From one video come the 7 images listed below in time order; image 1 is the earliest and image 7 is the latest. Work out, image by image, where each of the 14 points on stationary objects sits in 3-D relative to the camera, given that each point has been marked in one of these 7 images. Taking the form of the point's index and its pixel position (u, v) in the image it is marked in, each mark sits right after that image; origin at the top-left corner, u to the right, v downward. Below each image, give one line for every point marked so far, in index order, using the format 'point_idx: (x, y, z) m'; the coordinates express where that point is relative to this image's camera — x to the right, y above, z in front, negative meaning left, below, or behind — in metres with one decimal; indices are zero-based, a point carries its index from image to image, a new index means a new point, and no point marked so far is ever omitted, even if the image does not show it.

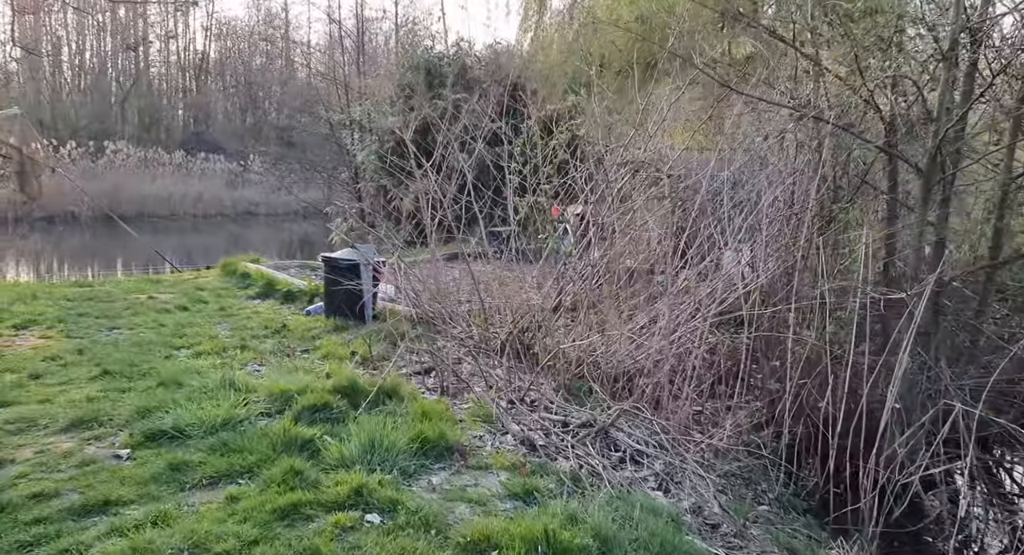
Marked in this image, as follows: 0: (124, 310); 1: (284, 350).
0: (-3.3, -0.3, +7.6) m
1: (-1.6, -0.5, +6.1) m
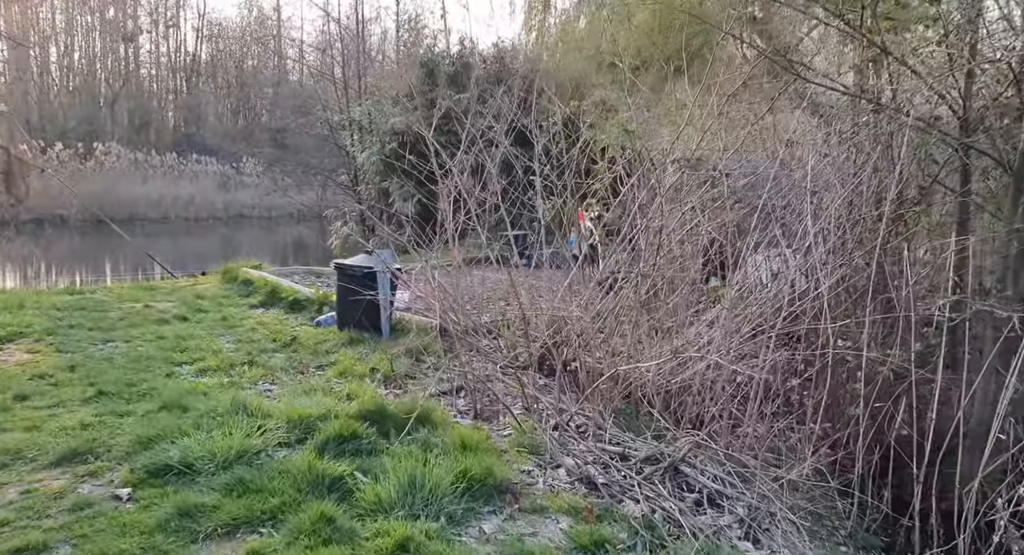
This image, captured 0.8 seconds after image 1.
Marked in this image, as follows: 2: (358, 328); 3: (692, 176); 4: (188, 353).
0: (-3.1, -0.3, +7.1) m
1: (-1.3, -0.5, +5.6) m
2: (-1.1, -0.4, +6.4) m
3: (+1.1, +0.6, +5.3) m
4: (-2.1, -0.5, +5.9) m
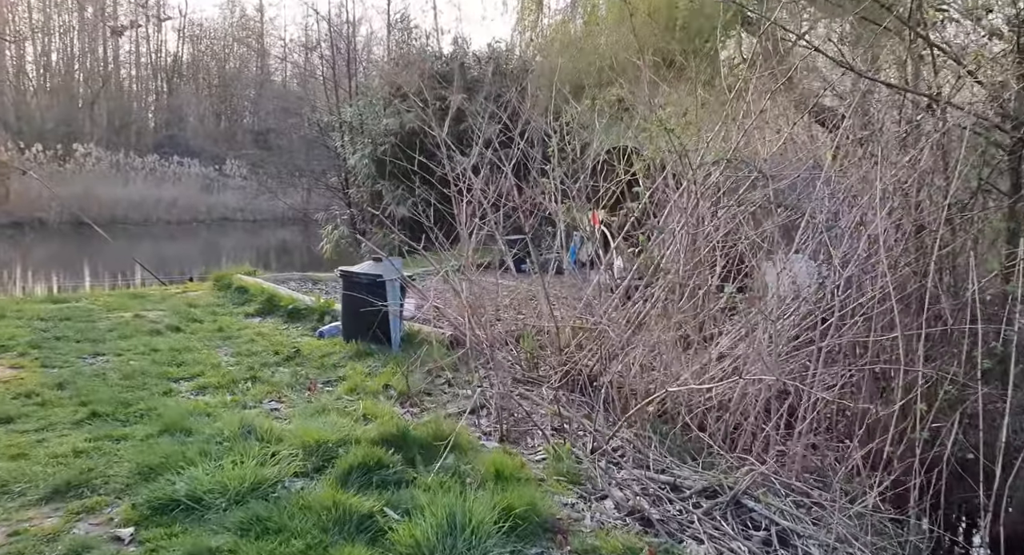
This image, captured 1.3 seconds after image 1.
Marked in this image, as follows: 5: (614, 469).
0: (-3.0, -0.4, +6.6) m
1: (-1.2, -0.6, +5.2) m
2: (-1.0, -0.4, +6.0) m
3: (+1.2, +0.5, +5.0) m
4: (-2.0, -0.6, +5.5) m
5: (+0.4, -0.8, +3.8) m
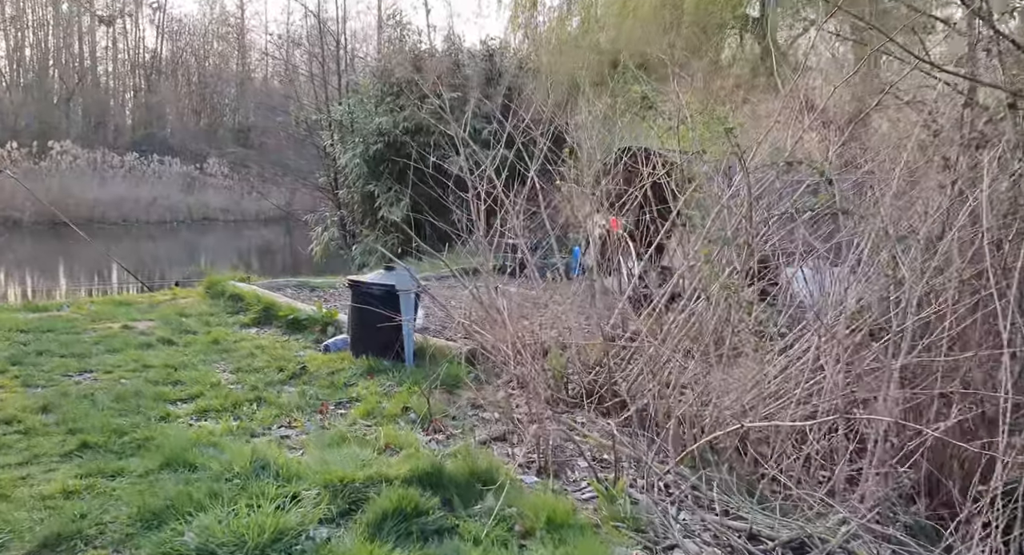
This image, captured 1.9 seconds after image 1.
0: (-2.9, -0.5, +6.2) m
1: (-1.1, -0.7, +4.7) m
2: (-0.9, -0.5, +5.6) m
3: (+1.4, +0.5, +4.6) m
4: (-1.9, -0.6, +5.0) m
5: (+0.6, -0.9, +3.4) m
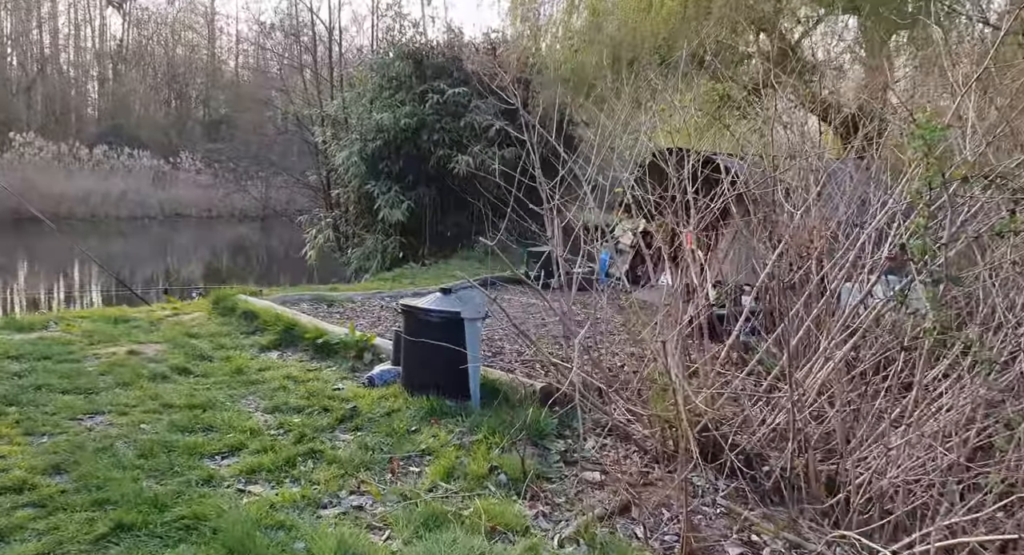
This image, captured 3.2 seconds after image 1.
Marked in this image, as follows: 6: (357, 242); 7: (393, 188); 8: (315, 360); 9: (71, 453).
0: (-2.5, -0.6, +5.4) m
1: (-0.6, -0.8, +4.0) m
2: (-0.4, -0.6, +4.8) m
3: (+1.8, +0.3, +3.9) m
4: (-1.4, -0.8, +4.3) m
5: (+1.1, -1.1, +2.8) m
6: (-2.7, +0.6, +15.3) m
7: (-1.9, +1.4, +14.2) m
8: (-1.3, -0.6, +6.0) m
9: (-2.0, -0.8, +4.0) m
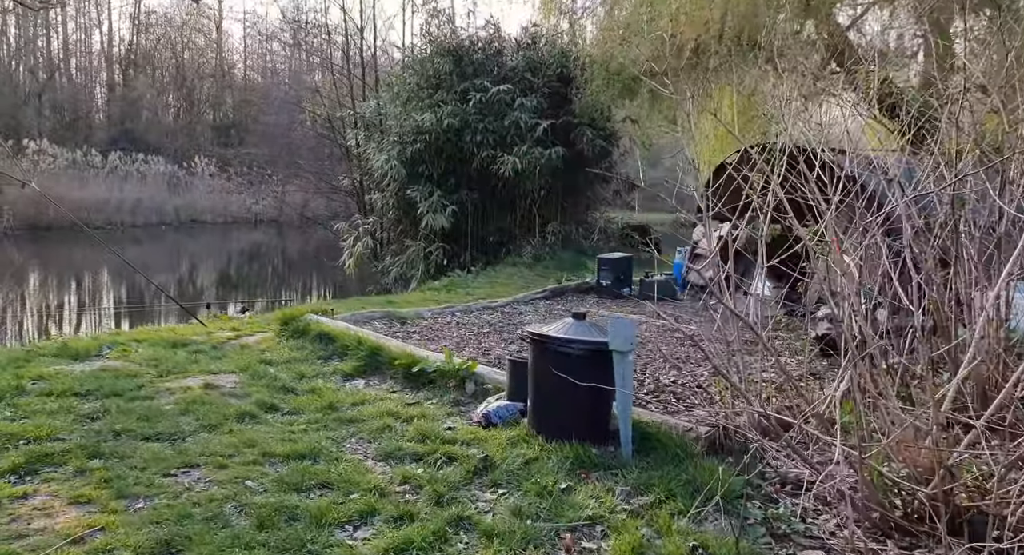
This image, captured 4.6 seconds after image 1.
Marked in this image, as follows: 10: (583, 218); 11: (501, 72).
0: (-1.7, -0.8, +4.8) m
1: (+0.1, -1.0, +3.4) m
2: (+0.3, -0.8, +4.2) m
3: (+2.5, +0.2, +3.3) m
4: (-0.7, -0.9, +3.7) m
5: (+1.8, -1.2, +2.2) m
6: (-1.9, +0.5, +14.8) m
7: (-1.1, +1.3, +13.6) m
8: (-0.6, -0.7, +5.4) m
9: (-1.3, -0.9, +3.4) m
10: (+1.2, +1.0, +14.7) m
11: (-0.1, +3.2, +13.9) m
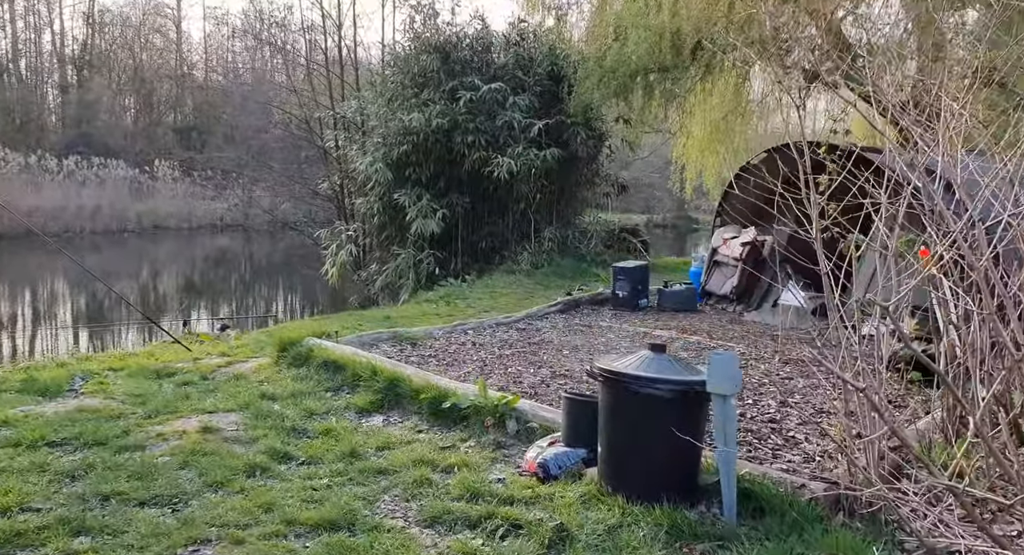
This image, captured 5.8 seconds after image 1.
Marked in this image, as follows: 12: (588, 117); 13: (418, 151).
0: (-1.5, -0.9, +4.0) m
1: (+0.4, -1.1, +2.7) m
2: (+0.6, -0.9, +3.5) m
3: (+2.9, +0.1, +2.7) m
4: (-0.4, -1.0, +3.0) m
5: (+2.2, -1.3, +1.5) m
6: (-2.0, +0.3, +14.0) m
7: (-1.2, +1.2, +12.9) m
8: (-0.4, -0.8, +4.7) m
9: (-1.0, -1.1, +2.7) m
10: (+1.1, +0.9, +14.1) m
11: (-0.3, +3.1, +13.2) m
12: (+1.2, +2.4, +13.4) m
13: (-1.3, +1.8, +12.9) m
